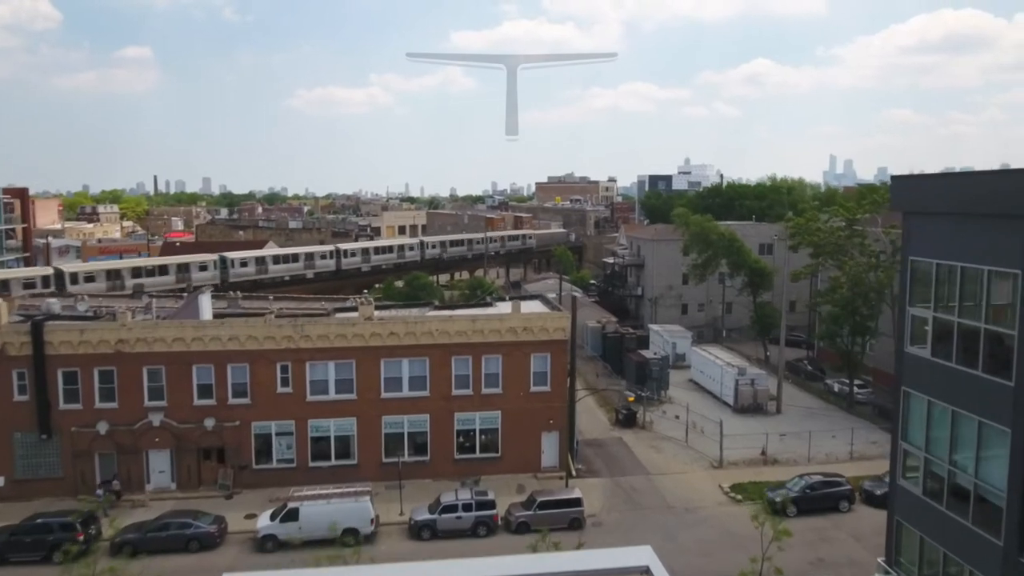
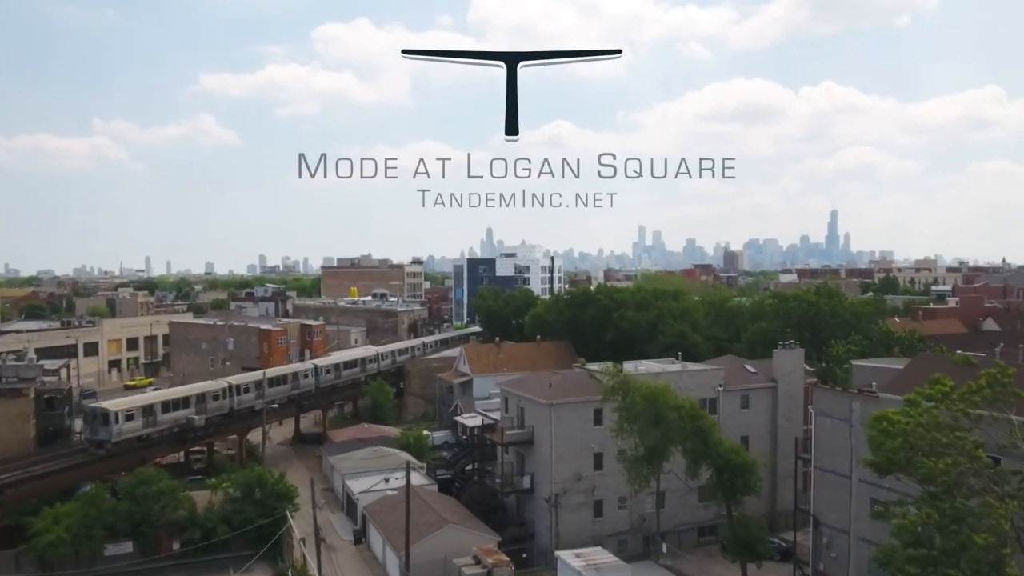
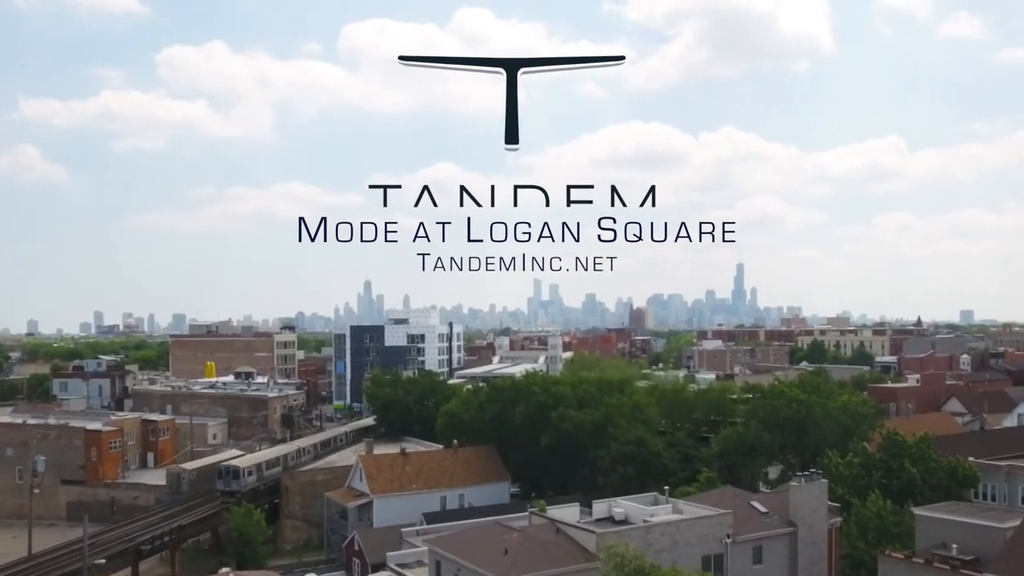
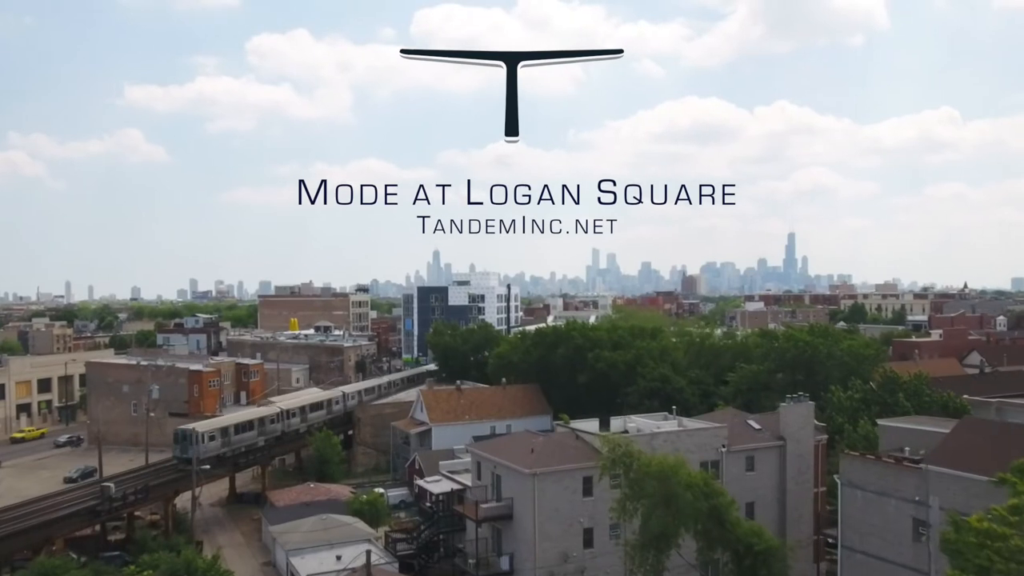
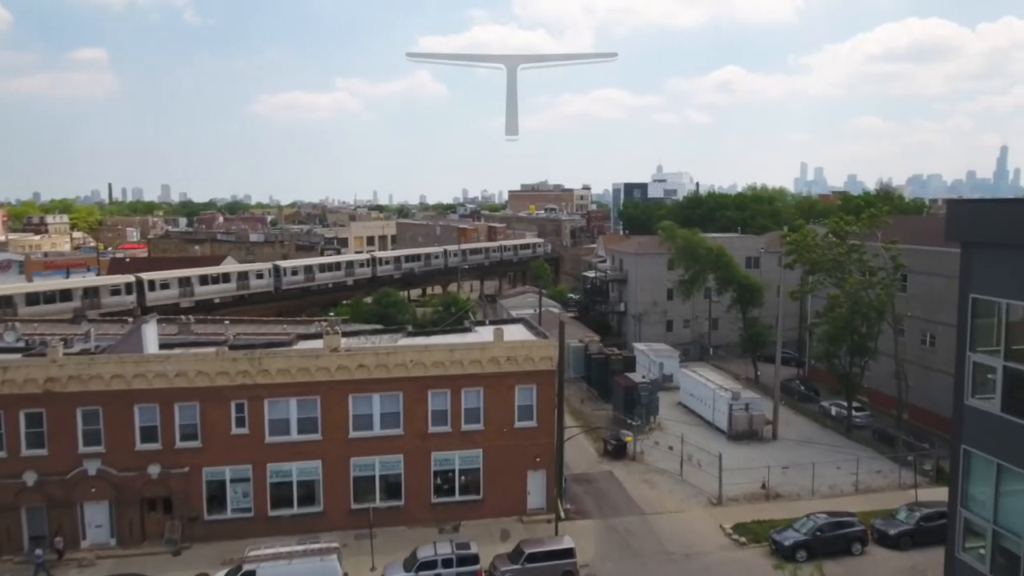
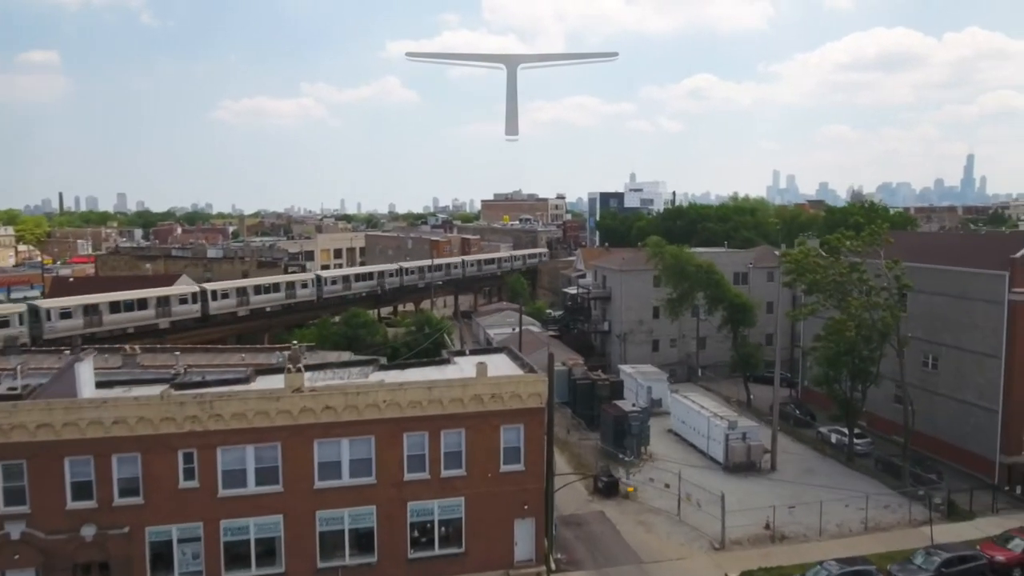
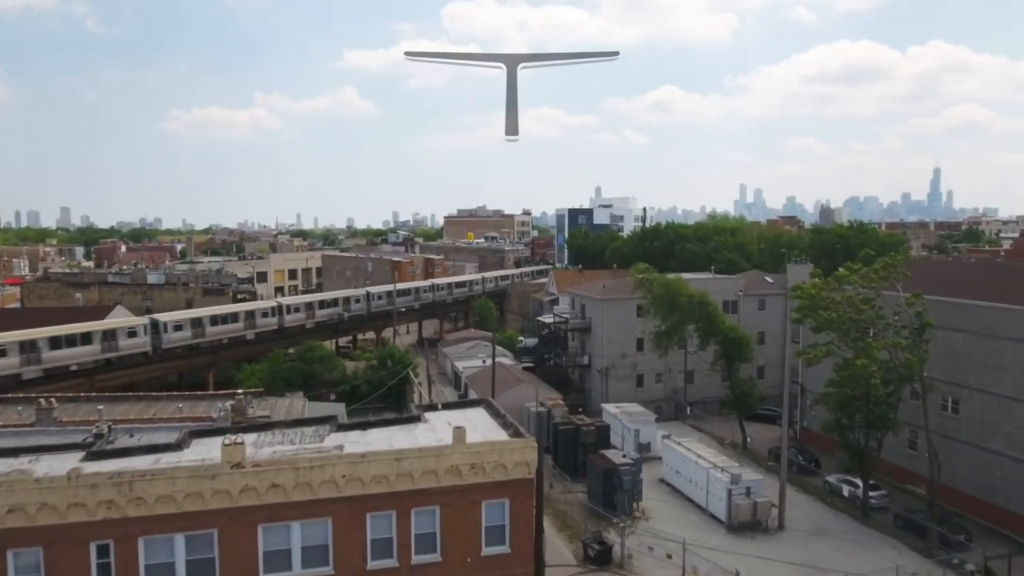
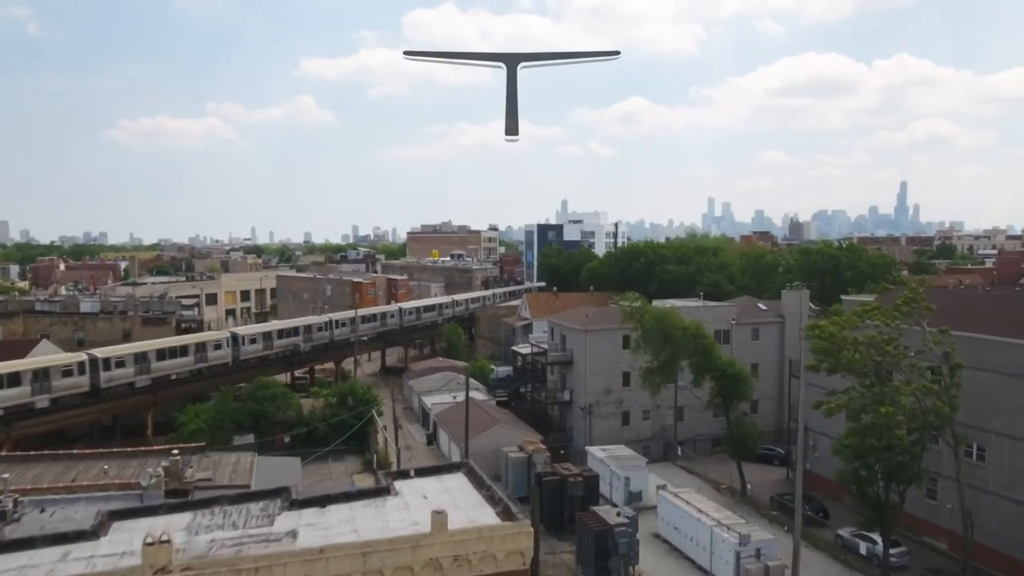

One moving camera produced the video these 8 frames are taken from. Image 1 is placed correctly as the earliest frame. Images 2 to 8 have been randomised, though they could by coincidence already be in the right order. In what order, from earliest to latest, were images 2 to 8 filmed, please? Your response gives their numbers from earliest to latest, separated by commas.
5, 6, 7, 8, 2, 4, 3
